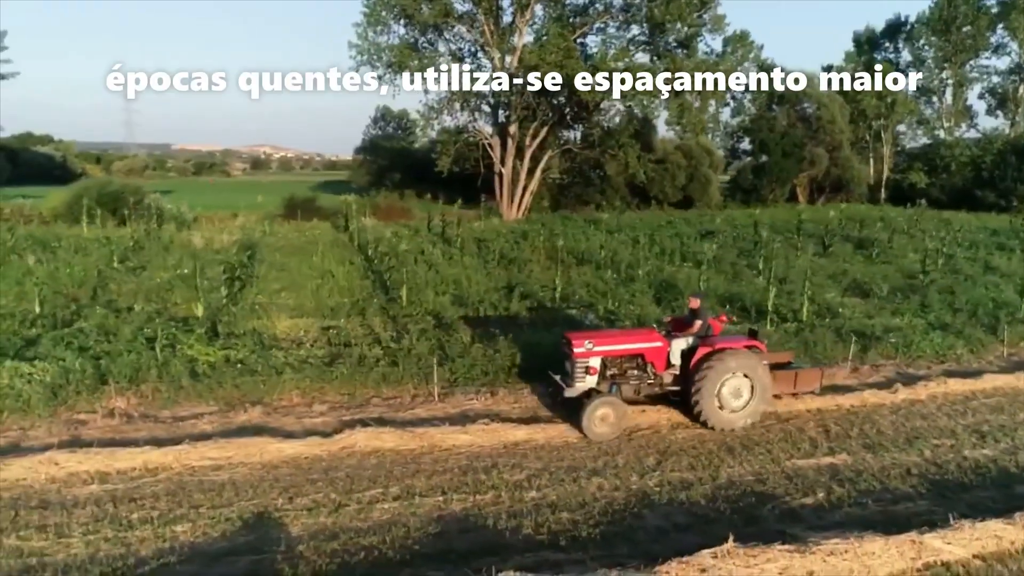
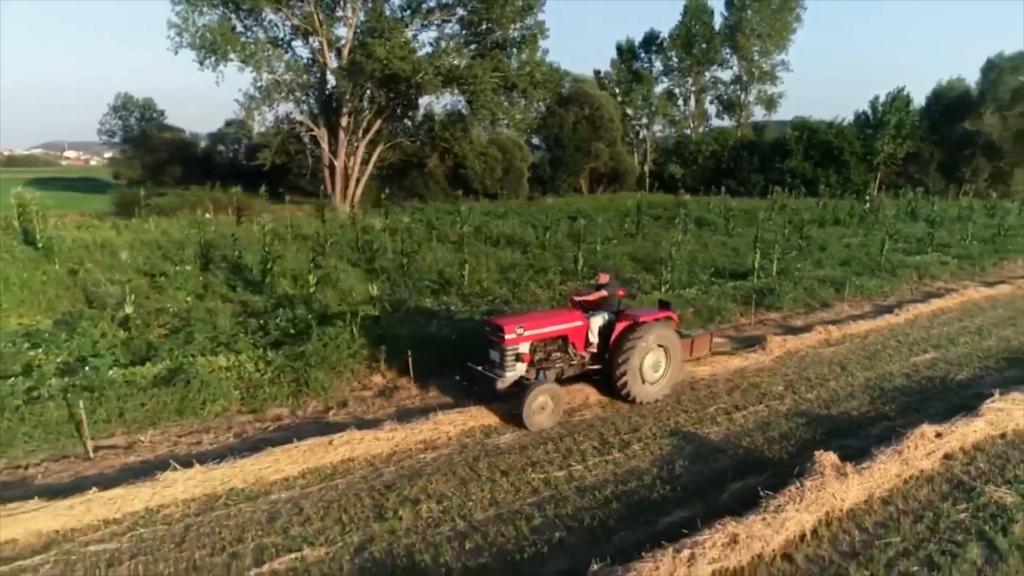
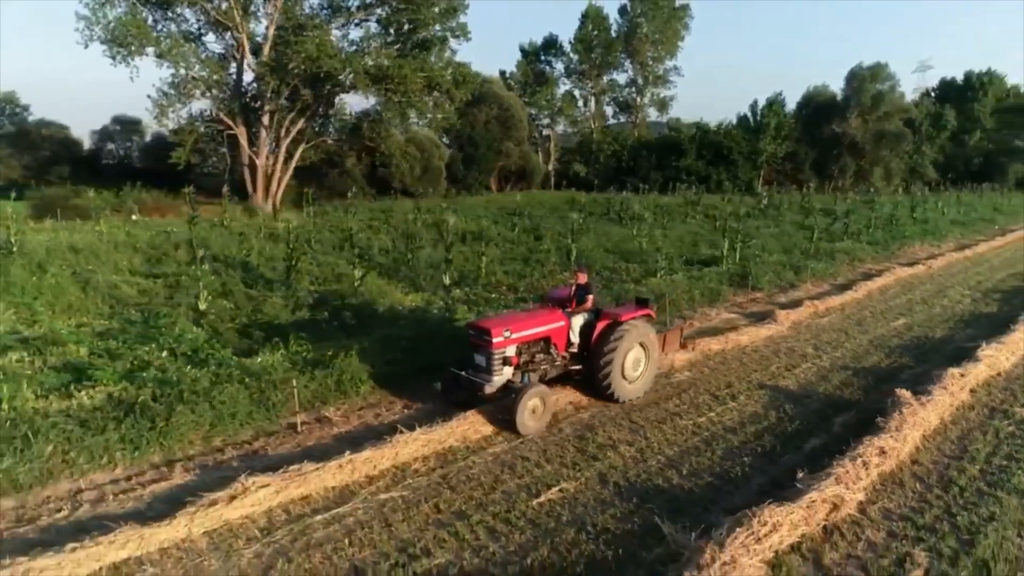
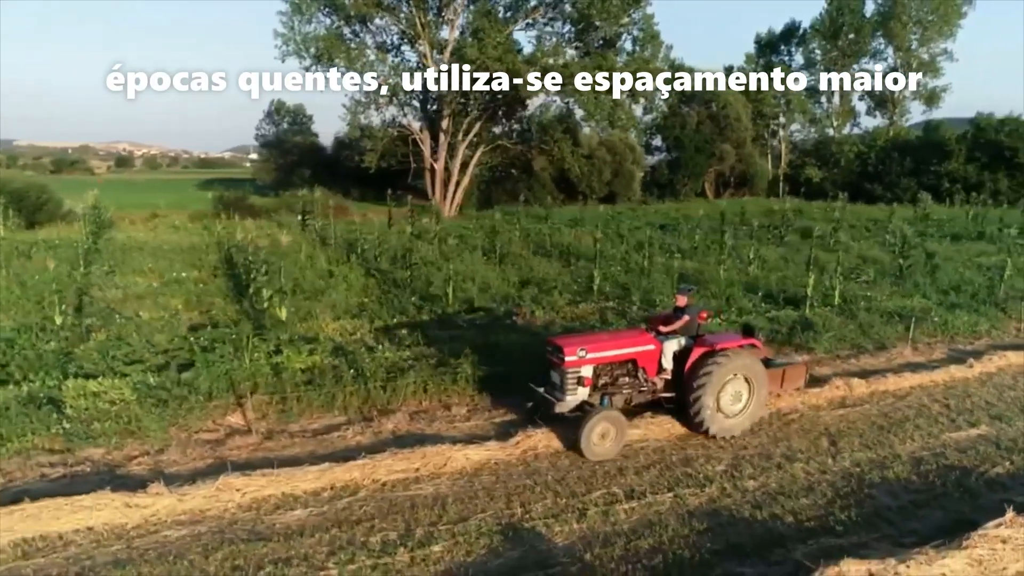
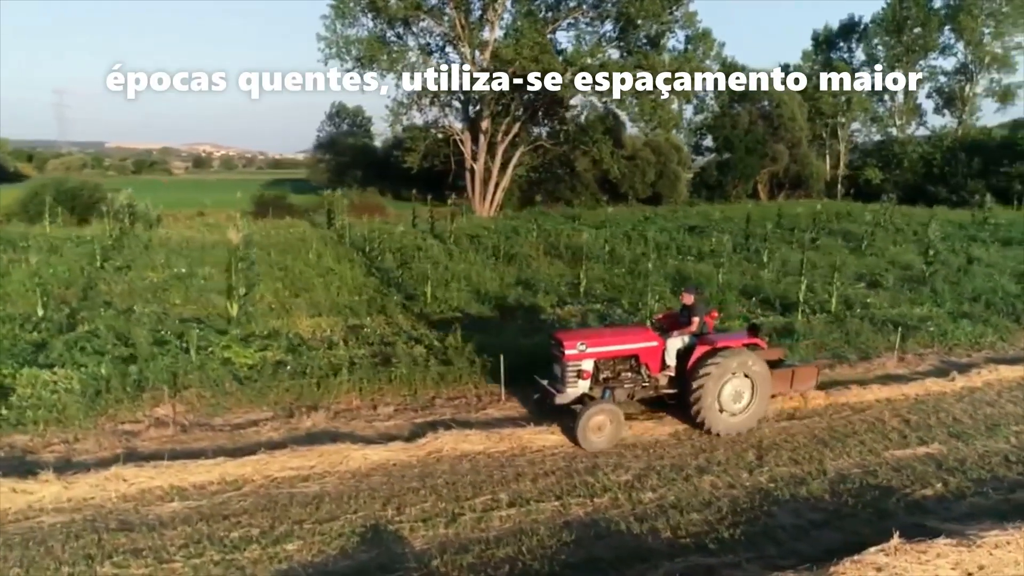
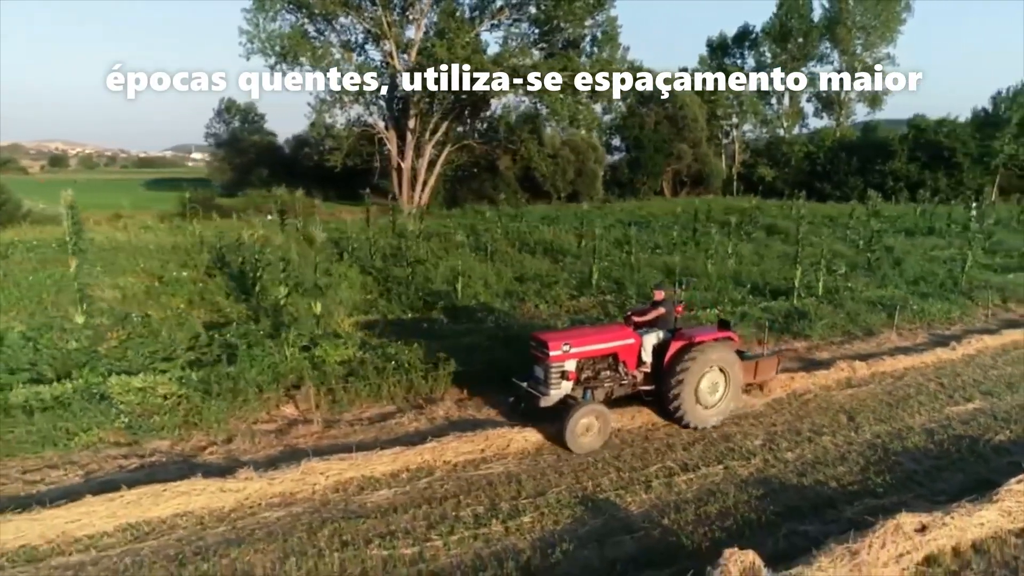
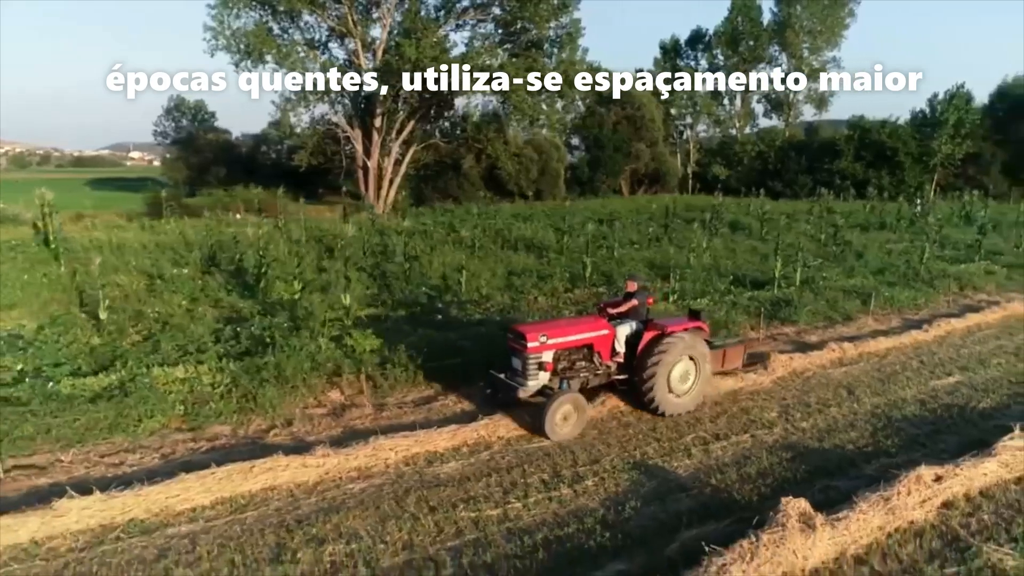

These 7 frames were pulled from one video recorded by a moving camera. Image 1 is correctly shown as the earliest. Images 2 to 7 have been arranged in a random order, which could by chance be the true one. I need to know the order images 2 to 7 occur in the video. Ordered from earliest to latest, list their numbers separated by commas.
5, 4, 6, 7, 2, 3
